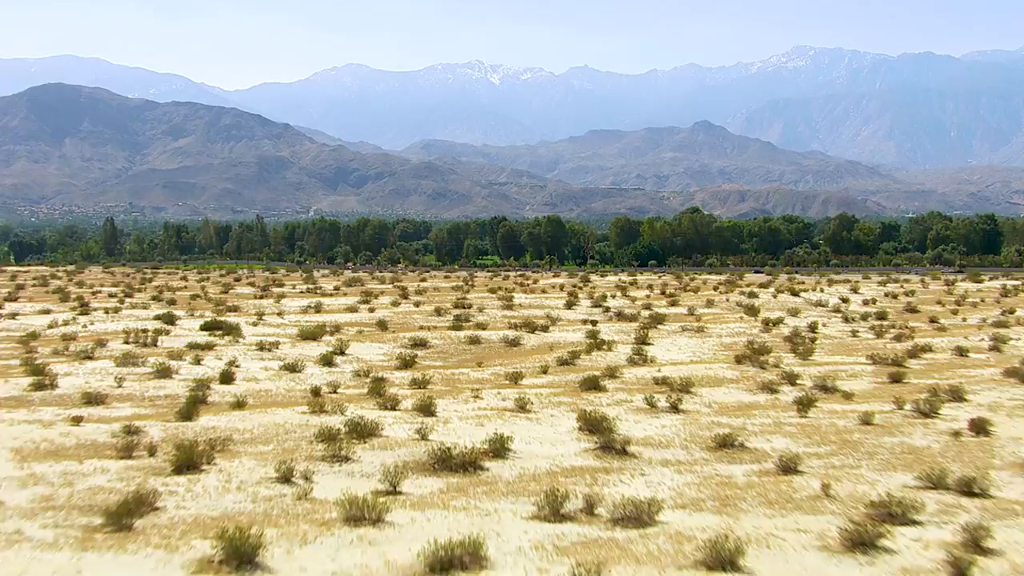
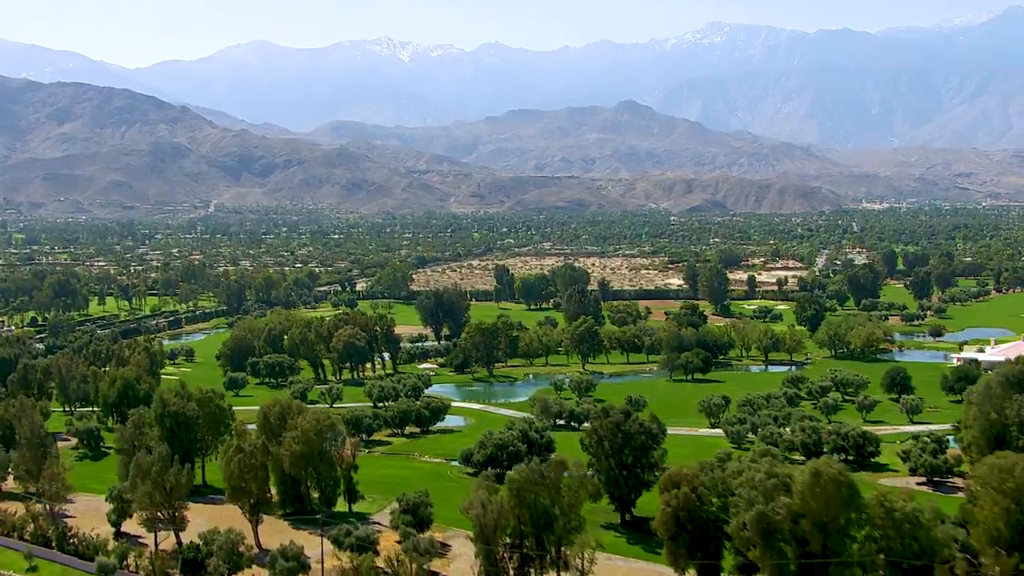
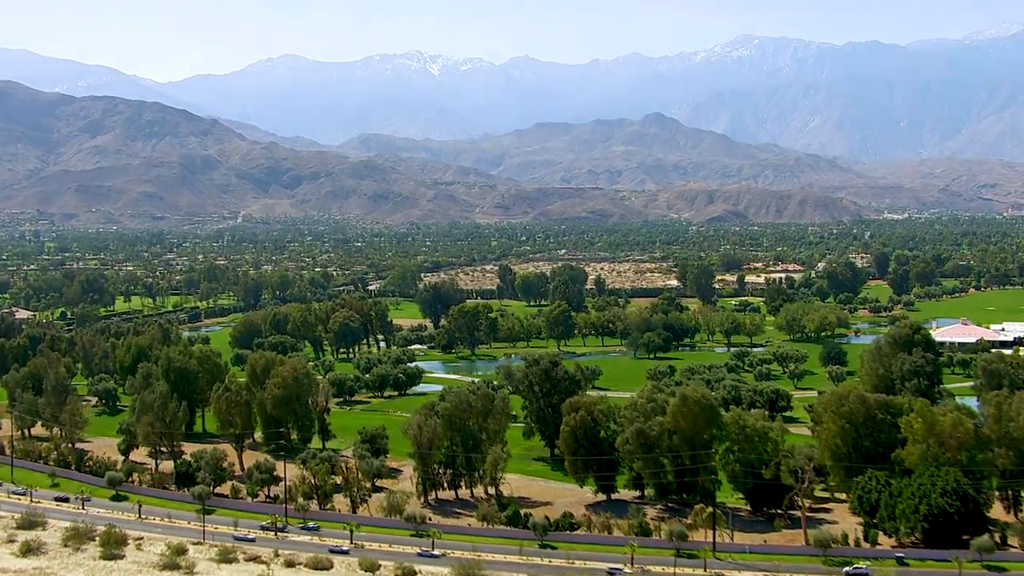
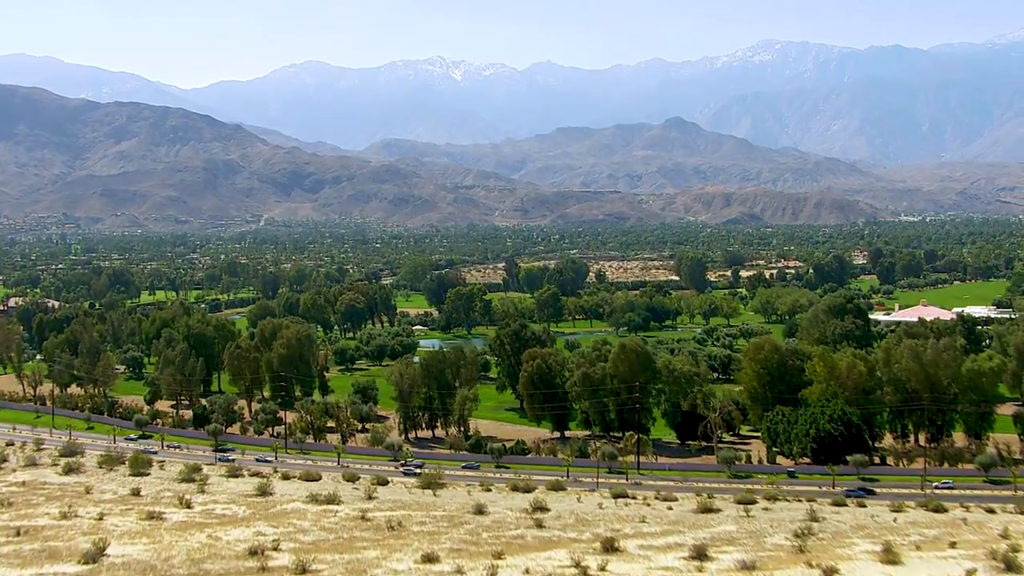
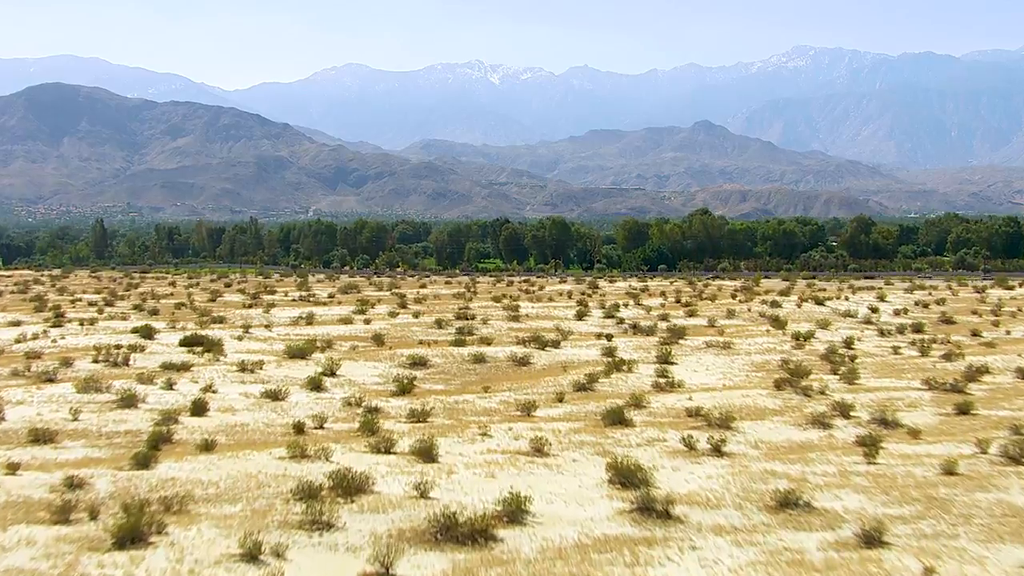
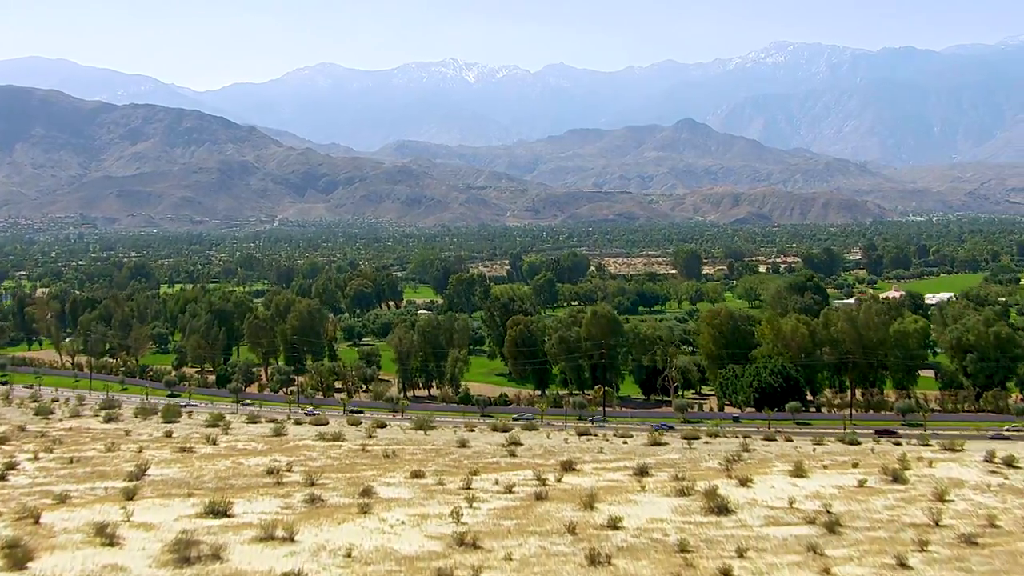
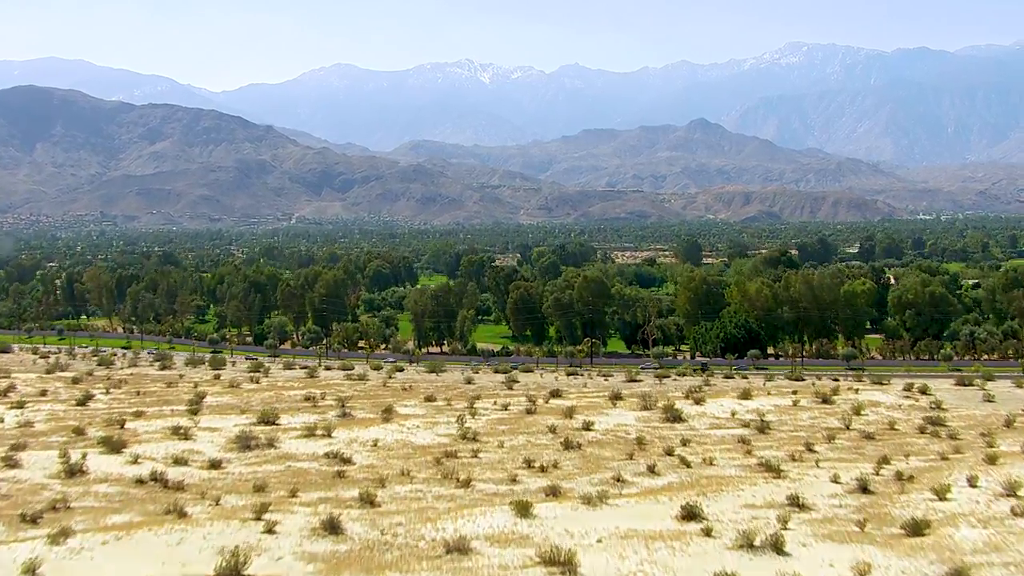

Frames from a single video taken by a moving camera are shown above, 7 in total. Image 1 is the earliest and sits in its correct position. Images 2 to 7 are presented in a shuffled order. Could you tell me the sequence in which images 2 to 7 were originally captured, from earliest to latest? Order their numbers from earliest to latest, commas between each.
5, 7, 6, 4, 3, 2
